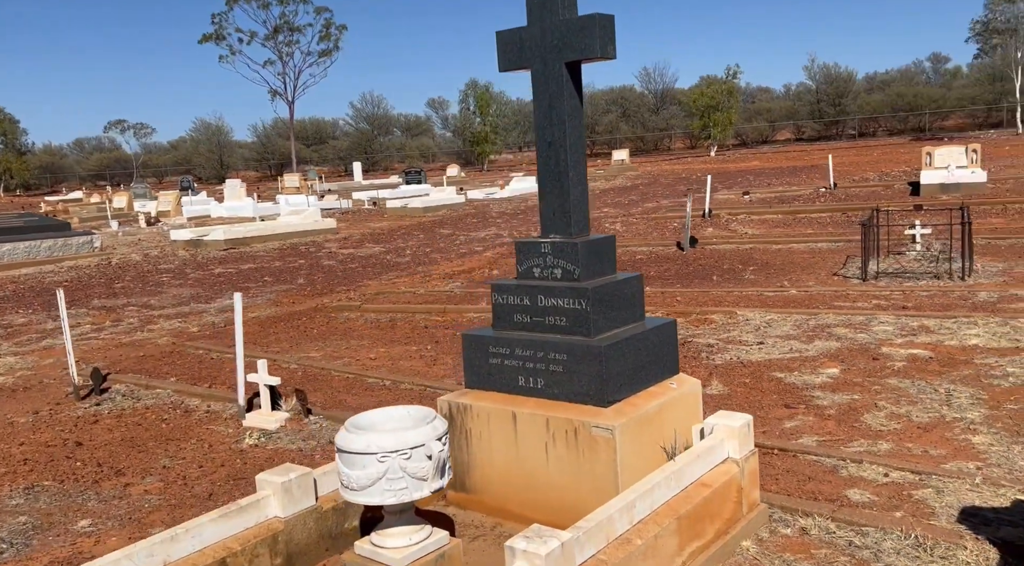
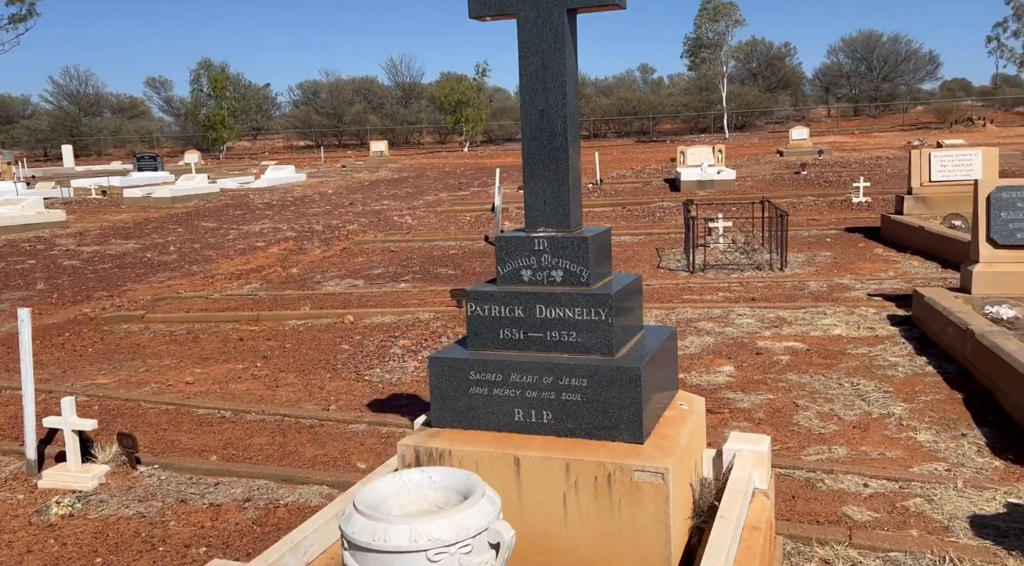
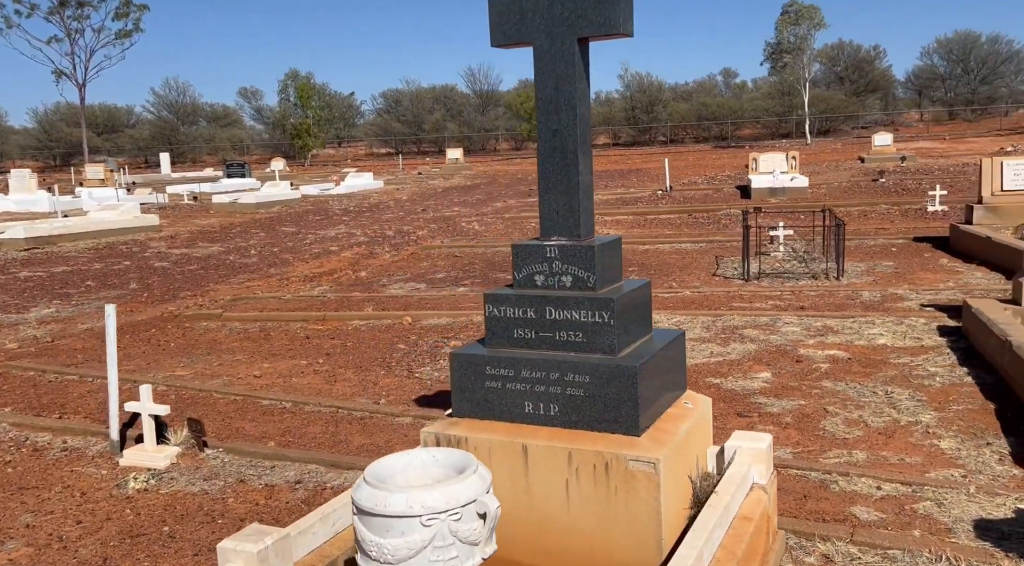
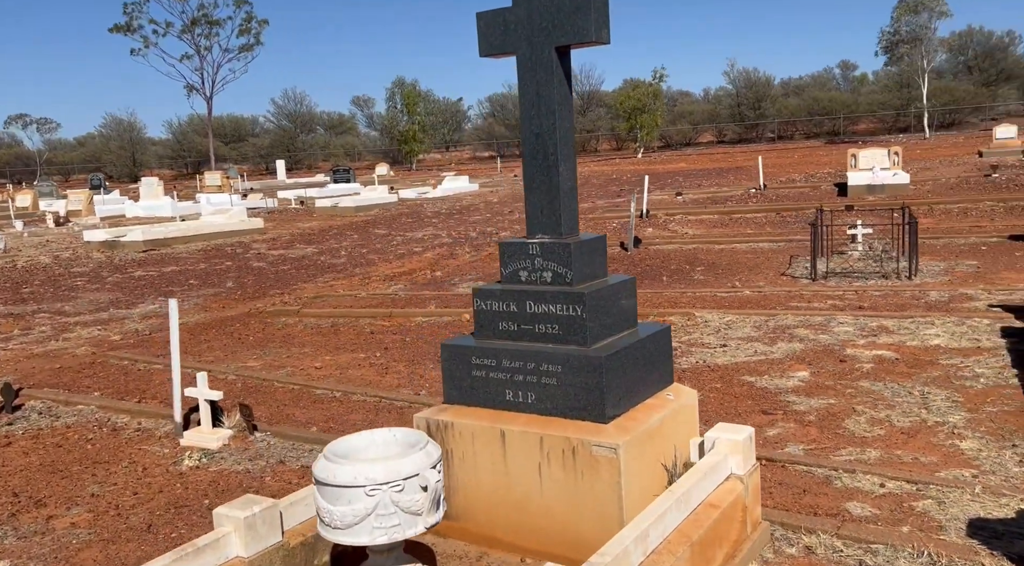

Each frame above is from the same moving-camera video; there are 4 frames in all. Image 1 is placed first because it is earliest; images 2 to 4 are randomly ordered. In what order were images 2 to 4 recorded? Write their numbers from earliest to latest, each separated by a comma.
4, 3, 2
